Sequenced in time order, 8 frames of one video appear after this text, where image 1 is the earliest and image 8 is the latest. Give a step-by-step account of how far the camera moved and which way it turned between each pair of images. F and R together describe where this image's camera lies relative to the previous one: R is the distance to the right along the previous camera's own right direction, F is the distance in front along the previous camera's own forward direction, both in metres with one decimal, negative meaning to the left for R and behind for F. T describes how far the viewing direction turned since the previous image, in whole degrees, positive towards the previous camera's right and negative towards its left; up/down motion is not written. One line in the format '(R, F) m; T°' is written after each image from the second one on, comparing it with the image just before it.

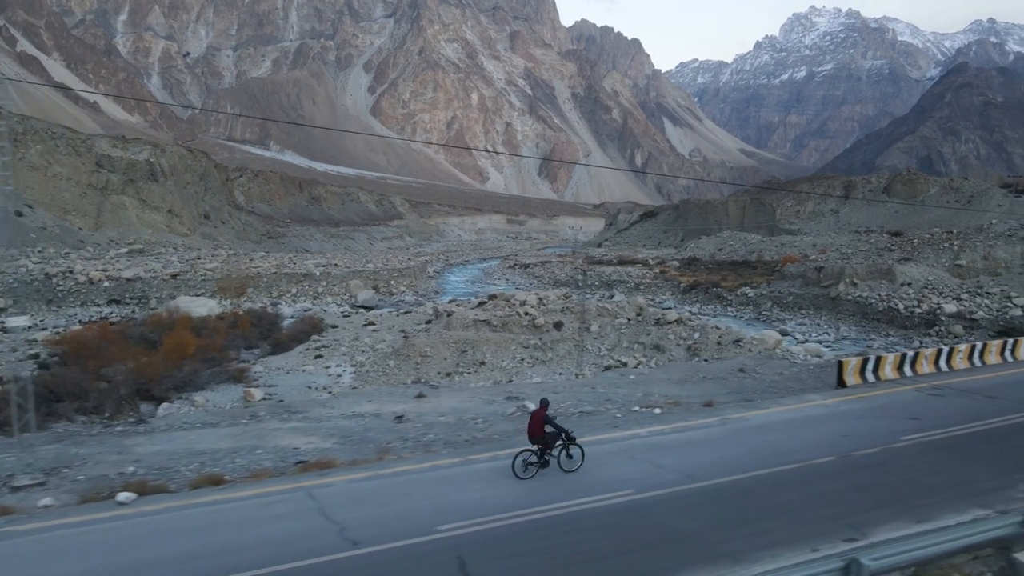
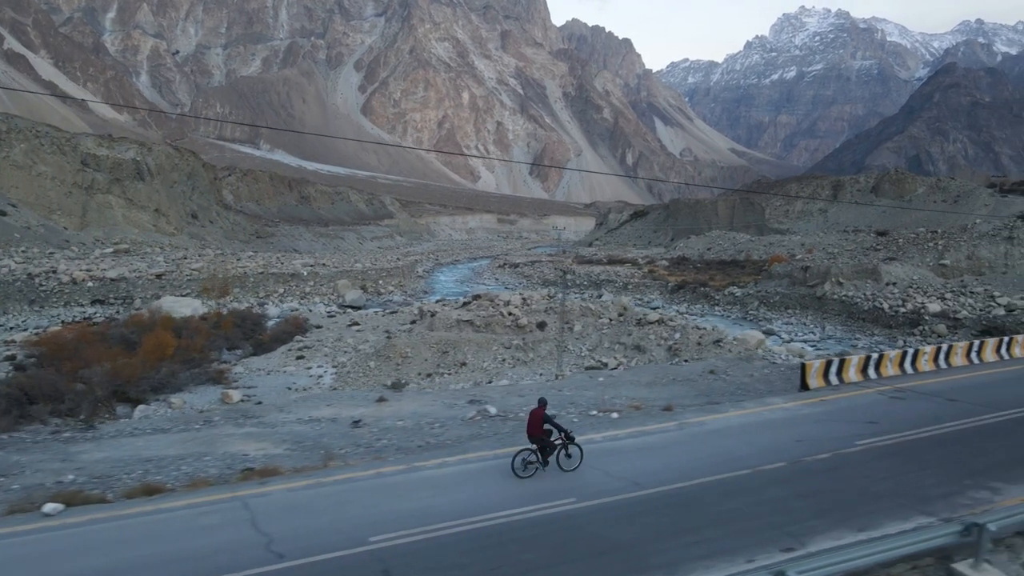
(+0.2, +0.1) m; +1°
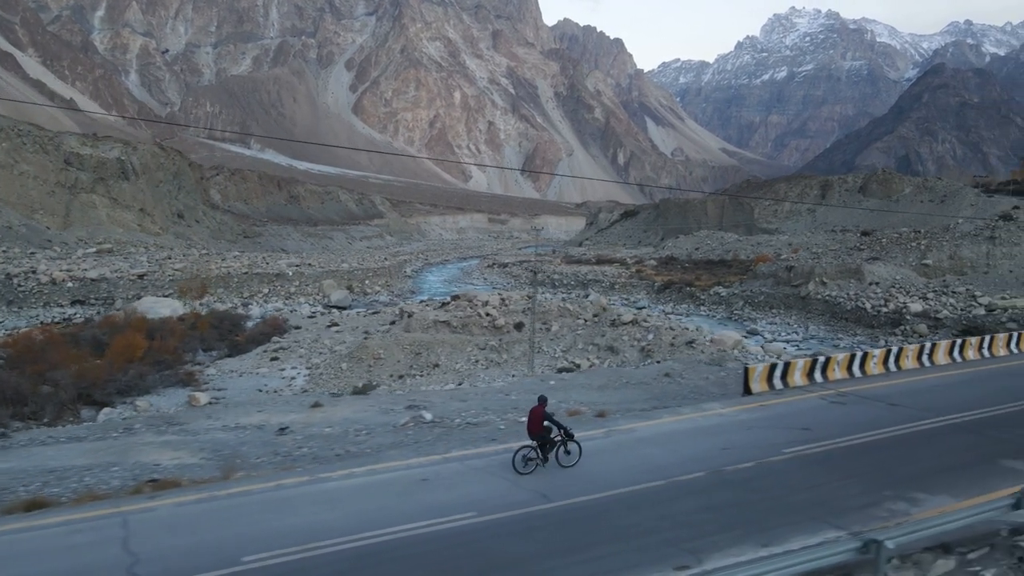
(+0.3, +0.1) m; +1°
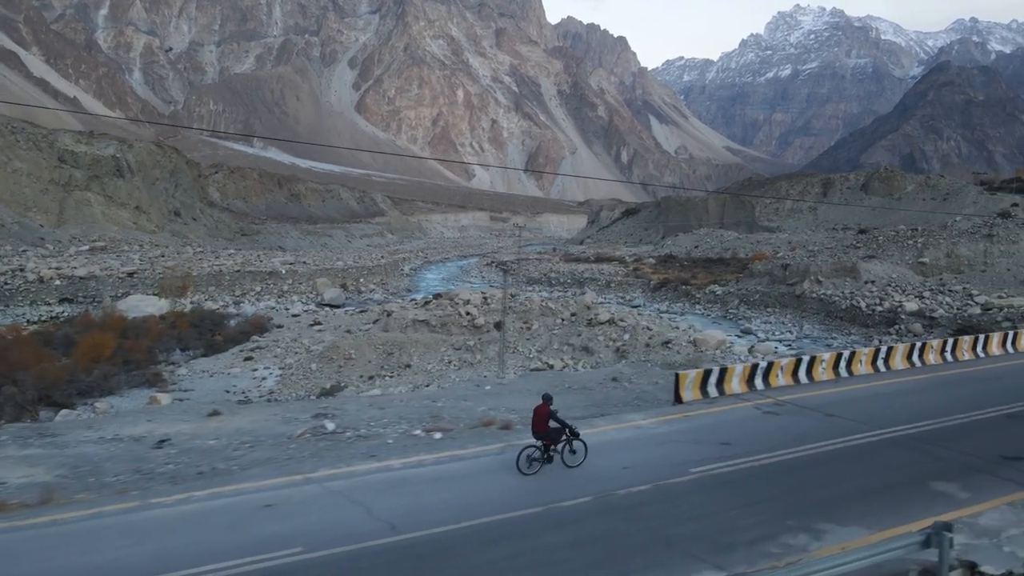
(+0.5, +0.4) m; 0°
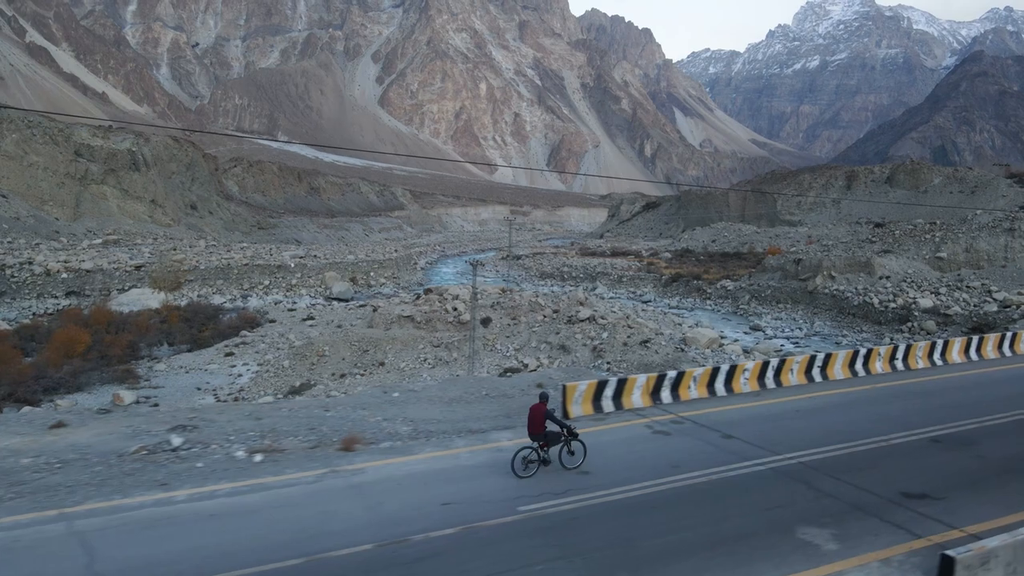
(+0.8, +0.5) m; -2°
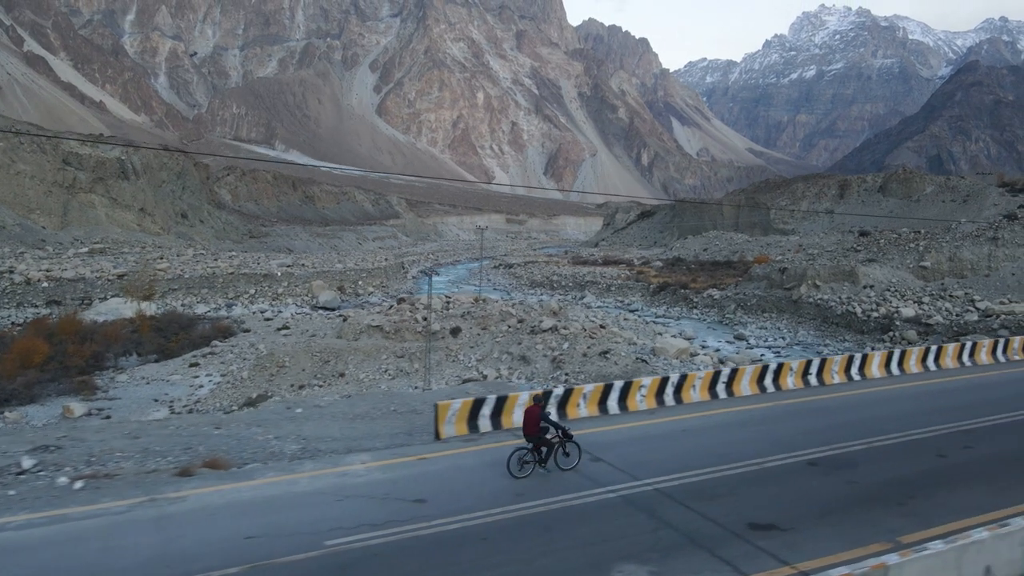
(+0.6, +0.2) m; 0°
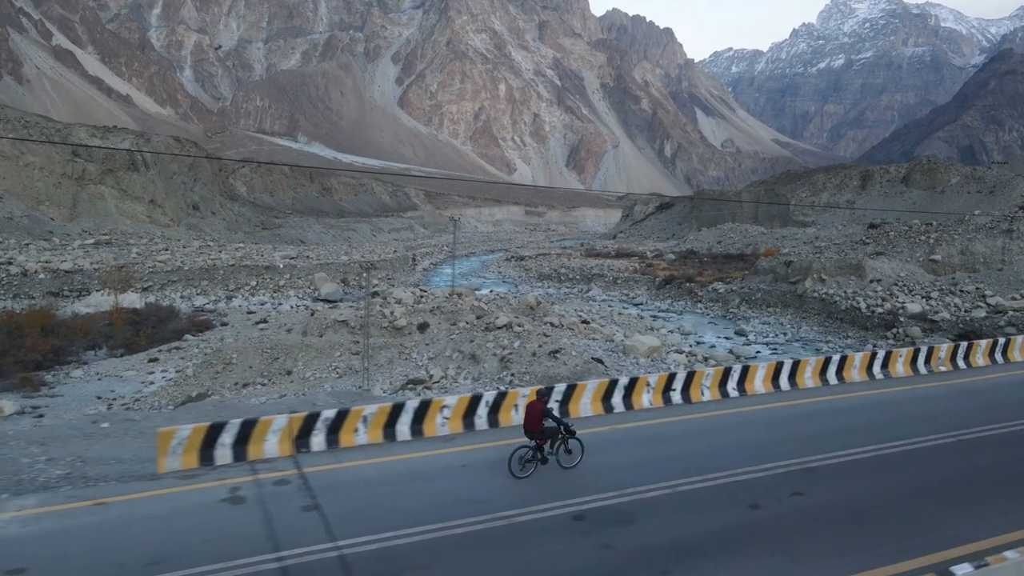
(+1.1, +0.7) m; -2°
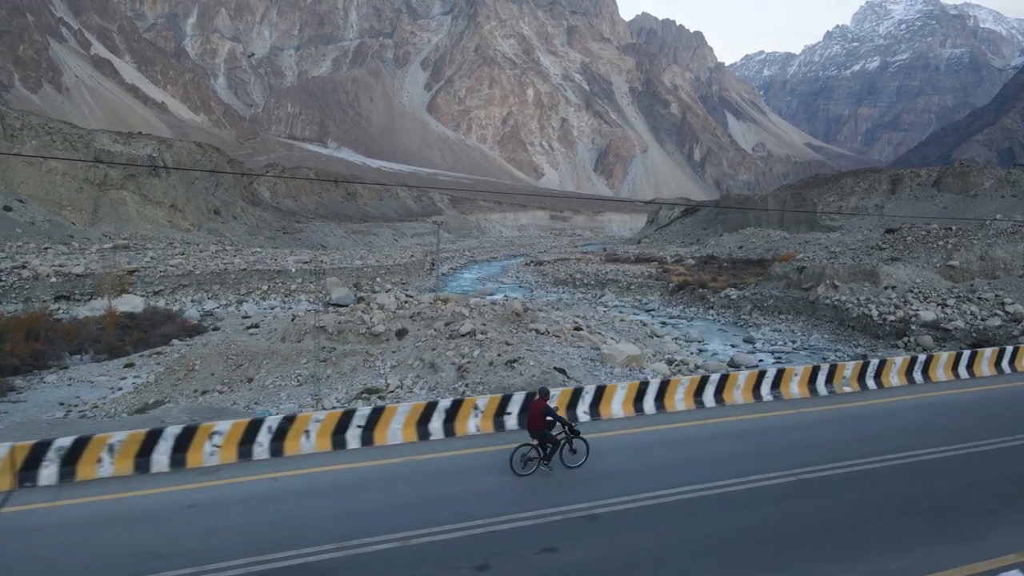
(+0.9, +0.5) m; -2°
